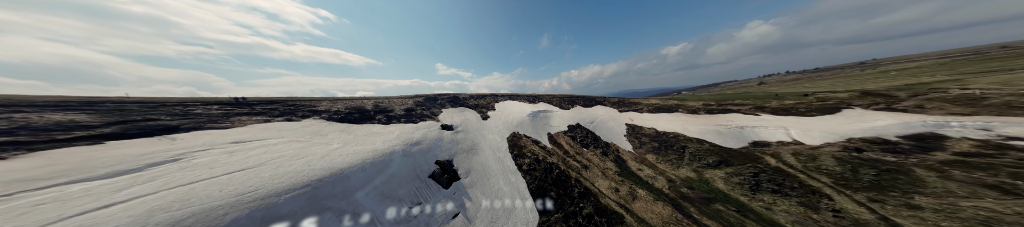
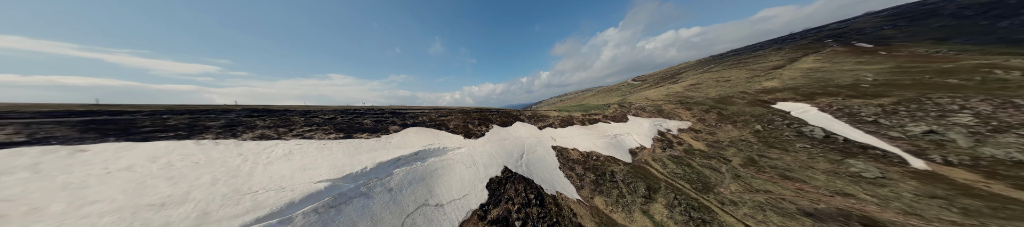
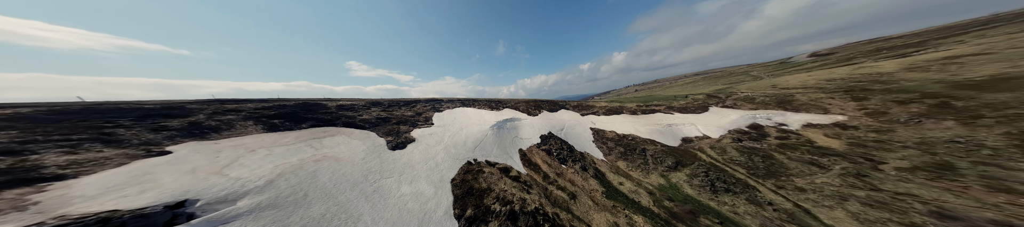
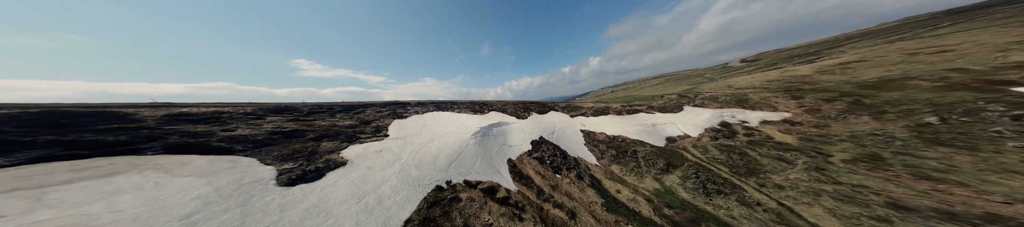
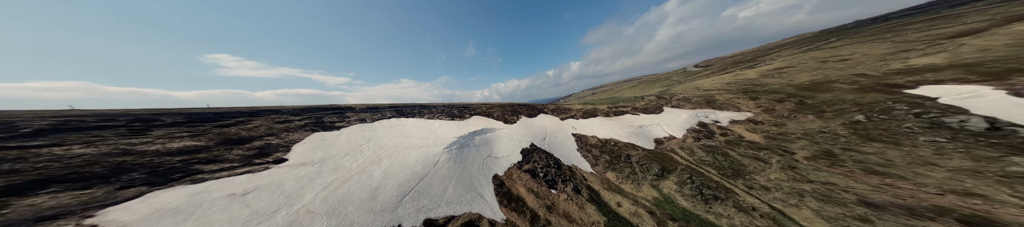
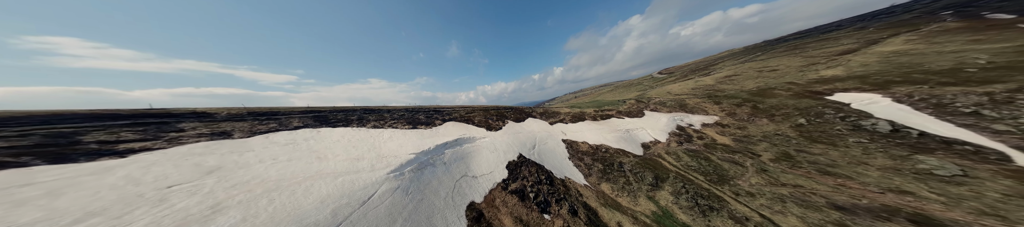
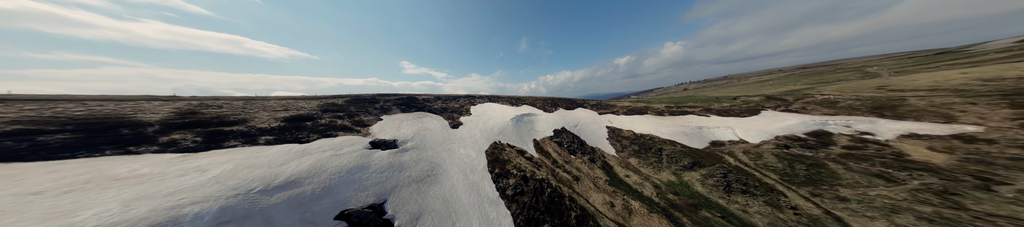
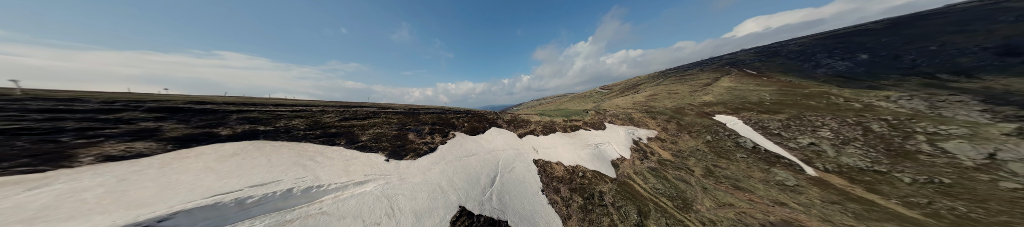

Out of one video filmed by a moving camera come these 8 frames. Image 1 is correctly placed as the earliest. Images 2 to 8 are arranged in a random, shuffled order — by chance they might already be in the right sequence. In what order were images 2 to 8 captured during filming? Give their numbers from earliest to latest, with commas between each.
7, 3, 4, 5, 6, 2, 8
